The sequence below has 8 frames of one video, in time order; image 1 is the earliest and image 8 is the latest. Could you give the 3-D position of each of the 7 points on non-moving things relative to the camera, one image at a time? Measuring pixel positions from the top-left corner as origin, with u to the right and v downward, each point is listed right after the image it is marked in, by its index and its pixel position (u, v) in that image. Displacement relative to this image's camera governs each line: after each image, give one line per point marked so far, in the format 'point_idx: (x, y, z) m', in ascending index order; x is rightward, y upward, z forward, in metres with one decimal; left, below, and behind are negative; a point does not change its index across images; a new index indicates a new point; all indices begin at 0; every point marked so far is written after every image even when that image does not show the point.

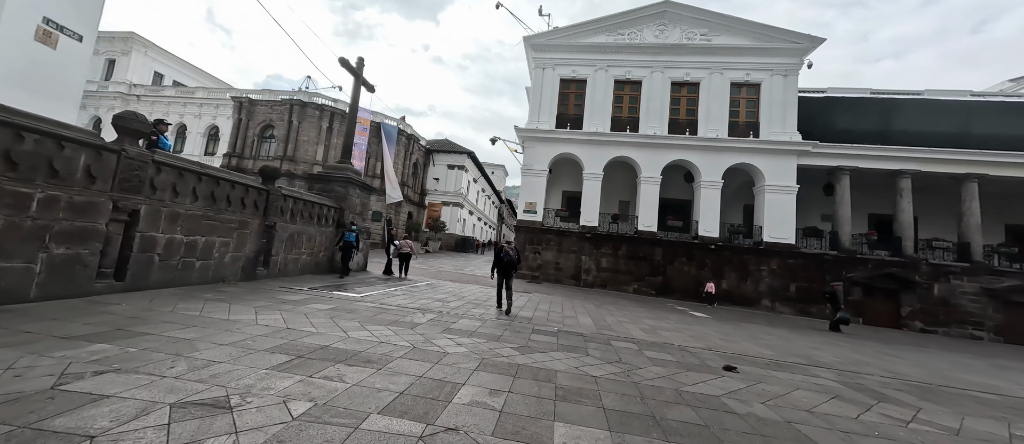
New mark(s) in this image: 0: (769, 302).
0: (+12.2, -3.8, +16.5) m
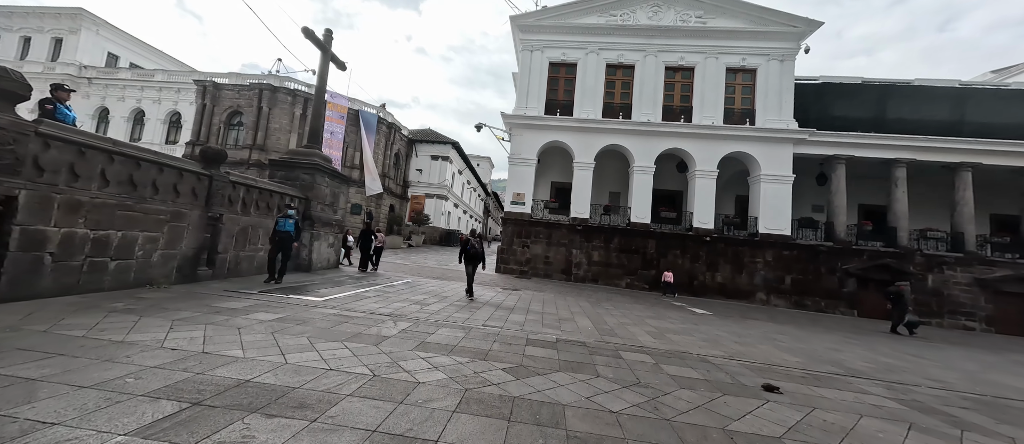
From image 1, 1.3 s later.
0: (+11.6, -3.4, +16.1) m
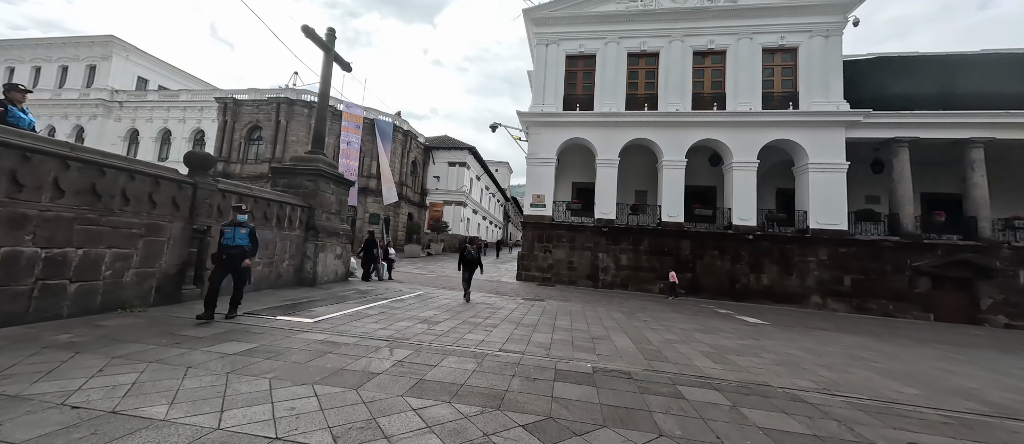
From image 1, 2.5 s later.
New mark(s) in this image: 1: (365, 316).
0: (+12.6, -3.1, +14.3) m
1: (-2.5, -1.6, +6.1) m
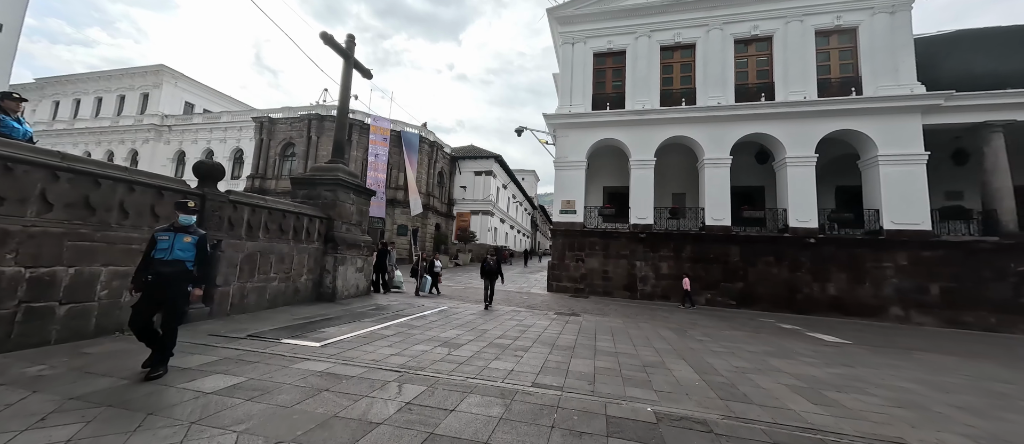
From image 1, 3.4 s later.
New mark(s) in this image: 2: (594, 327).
0: (+13.7, -3.1, +12.3) m
1: (-2.0, -1.8, +5.4) m
2: (+1.8, -2.2, +7.4) m
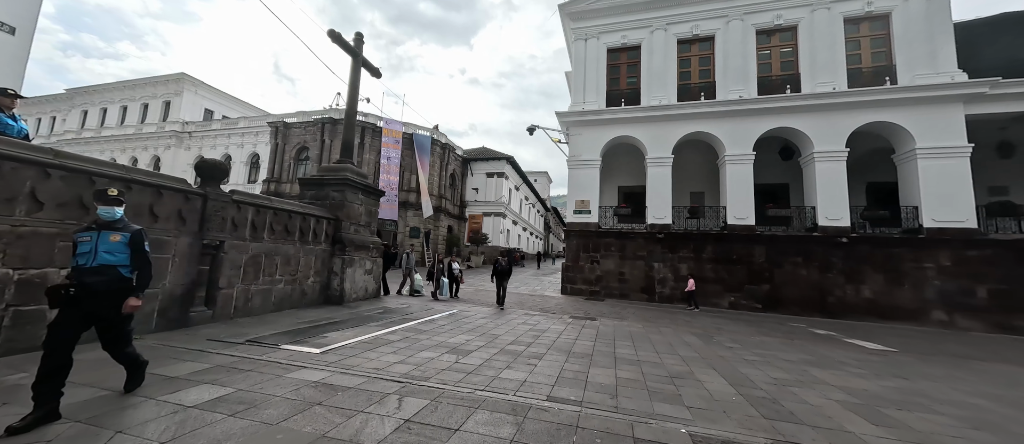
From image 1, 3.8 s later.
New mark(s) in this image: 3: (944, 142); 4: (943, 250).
0: (+14.2, -3.0, +11.4) m
1: (-1.8, -1.8, +5.1) m
2: (+2.0, -2.2, +7.0) m
3: (+14.9, +2.8, +11.9) m
4: (+14.5, -0.9, +11.6) m
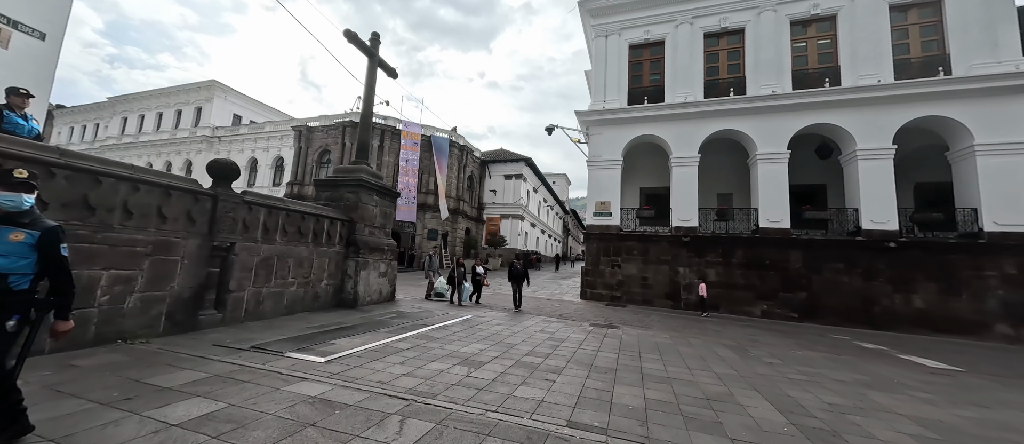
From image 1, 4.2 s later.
0: (+14.7, -3.1, +10.3) m
1: (-1.6, -1.8, +4.8) m
2: (+2.3, -2.3, +6.5) m
3: (+15.5, +2.6, +10.8) m
4: (+15.0, -1.0, +10.5) m
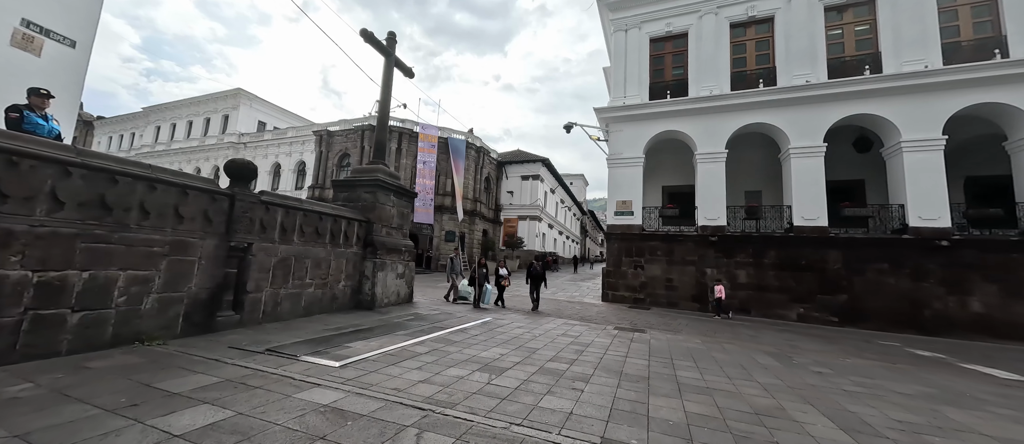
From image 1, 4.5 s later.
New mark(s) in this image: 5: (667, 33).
0: (+15.3, -3.0, +9.3) m
1: (-1.3, -1.8, +4.6) m
2: (+2.7, -2.2, +6.1) m
3: (+16.0, +2.8, +9.8) m
4: (+15.6, -0.9, +9.4) m
5: (+6.5, +8.0, +14.6) m
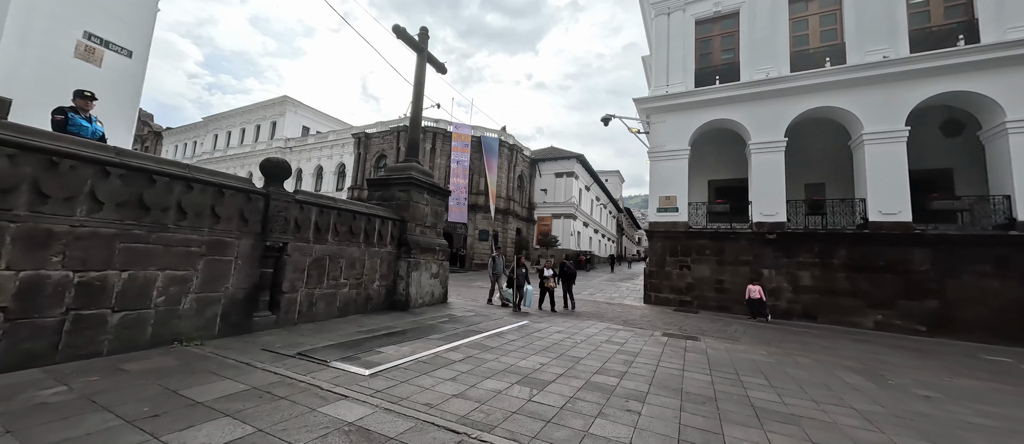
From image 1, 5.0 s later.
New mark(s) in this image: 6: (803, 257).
0: (+16.2, -2.8, +7.4) m
1: (-0.8, -1.7, +4.2) m
2: (+3.4, -2.1, +5.4) m
3: (+16.9, +3.0, +7.8) m
4: (+16.4, -0.7, +7.5) m
5: (+7.9, +8.1, +13.5) m
6: (+9.2, -1.1, +11.0) m
